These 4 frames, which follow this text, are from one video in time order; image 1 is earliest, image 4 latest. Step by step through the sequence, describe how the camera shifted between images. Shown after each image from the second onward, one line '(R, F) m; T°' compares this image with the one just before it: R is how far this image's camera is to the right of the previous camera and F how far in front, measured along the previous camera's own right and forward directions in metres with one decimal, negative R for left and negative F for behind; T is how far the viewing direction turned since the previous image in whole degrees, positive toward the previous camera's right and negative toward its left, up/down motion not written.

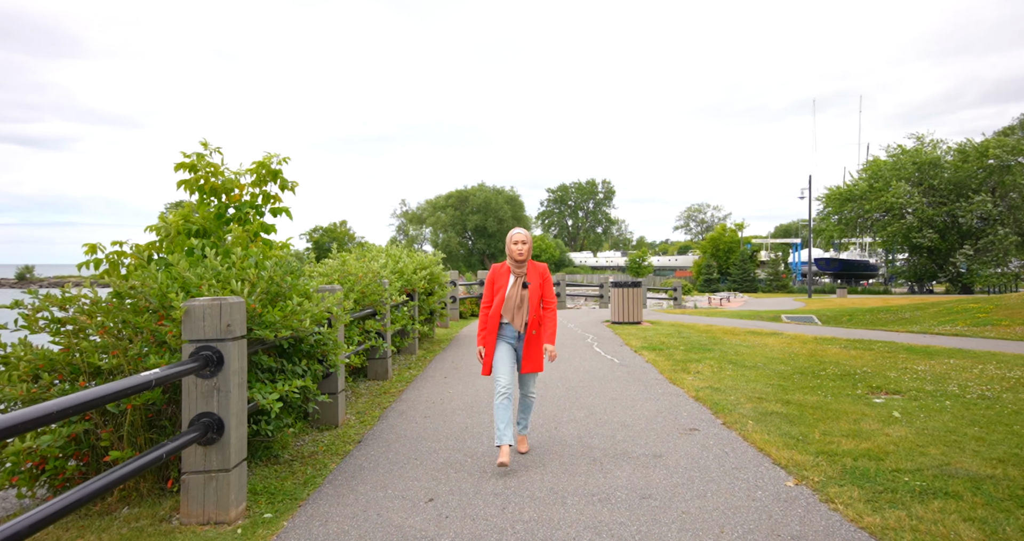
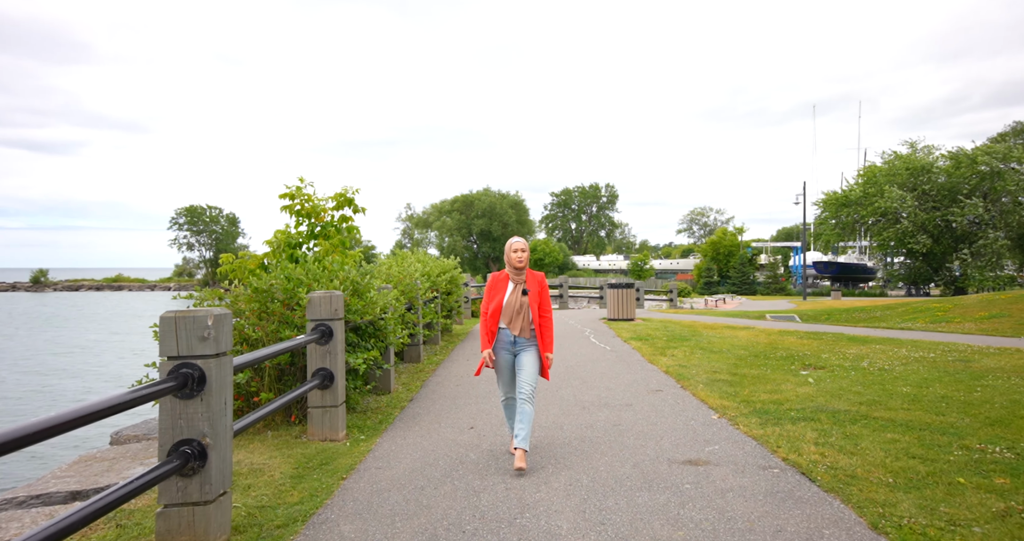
(-0.1, -1.9) m; 0°
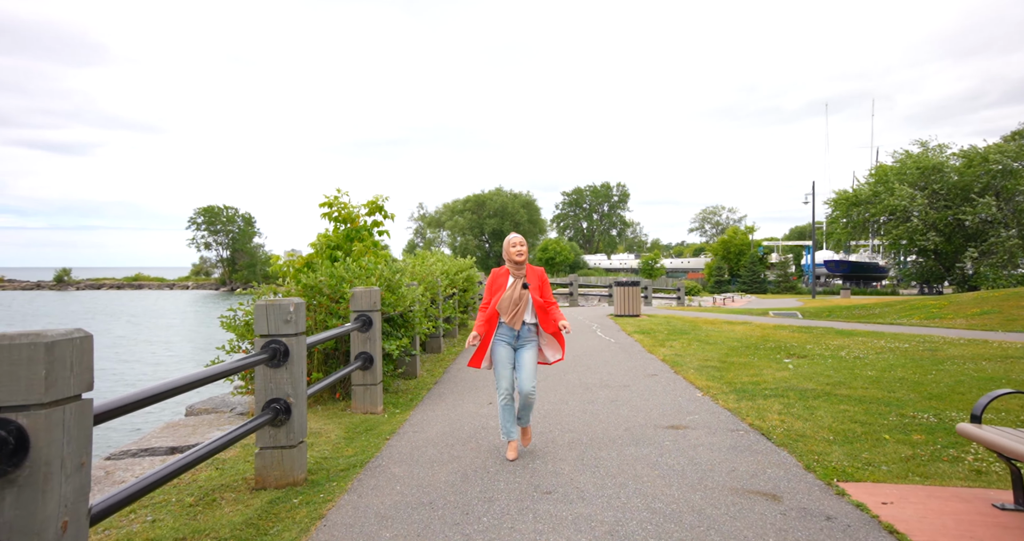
(0.0, -1.0) m; -1°
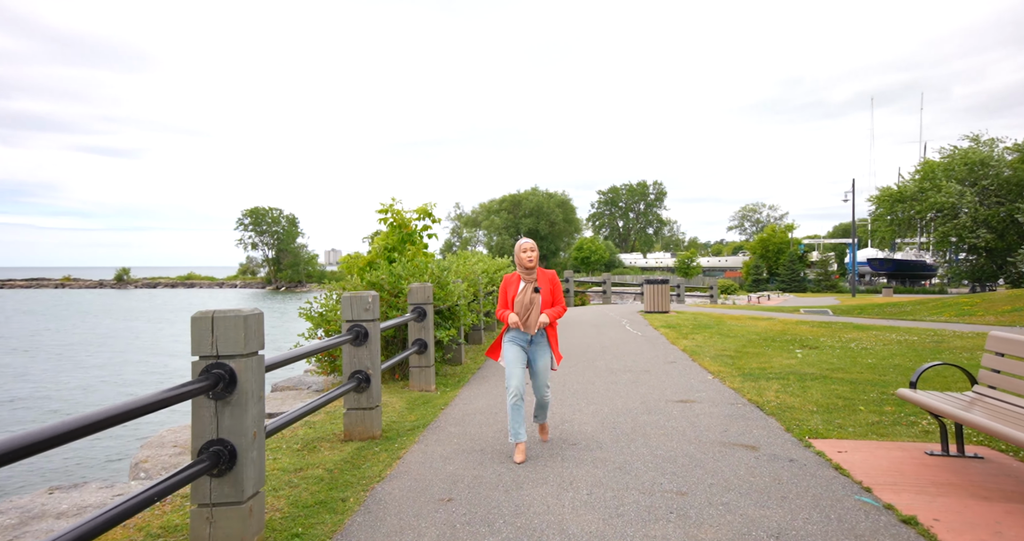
(0.0, -1.1) m; -3°
